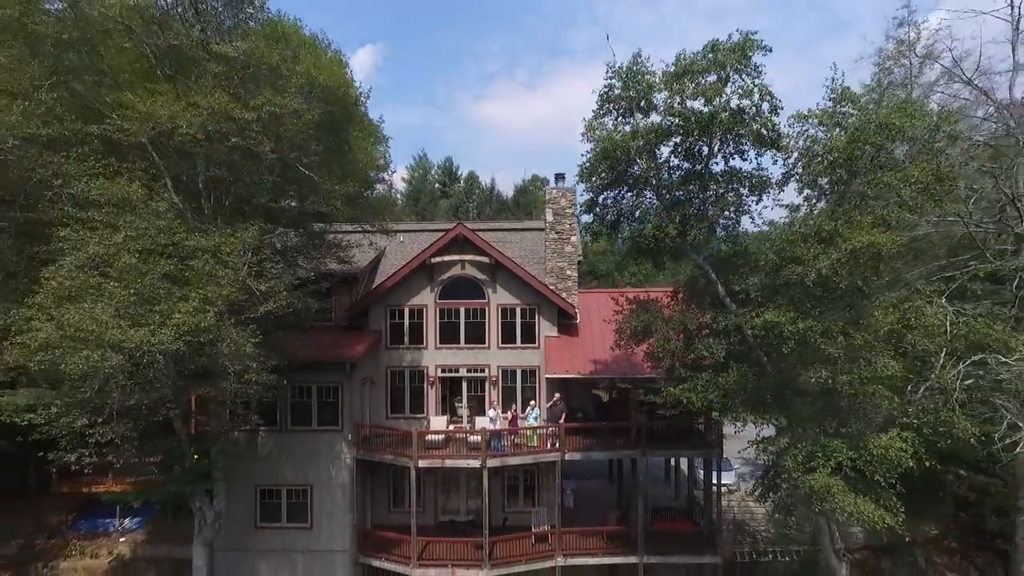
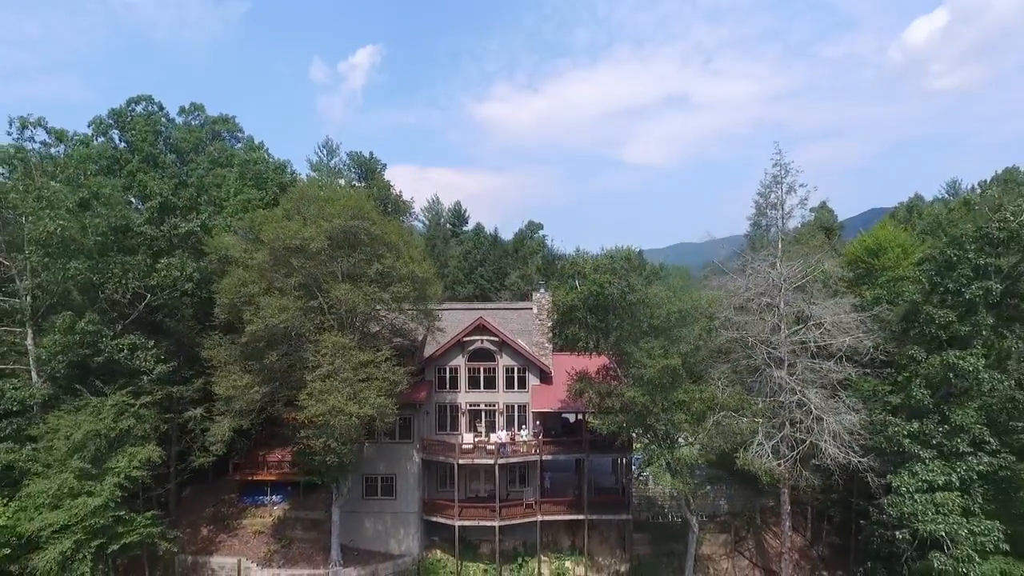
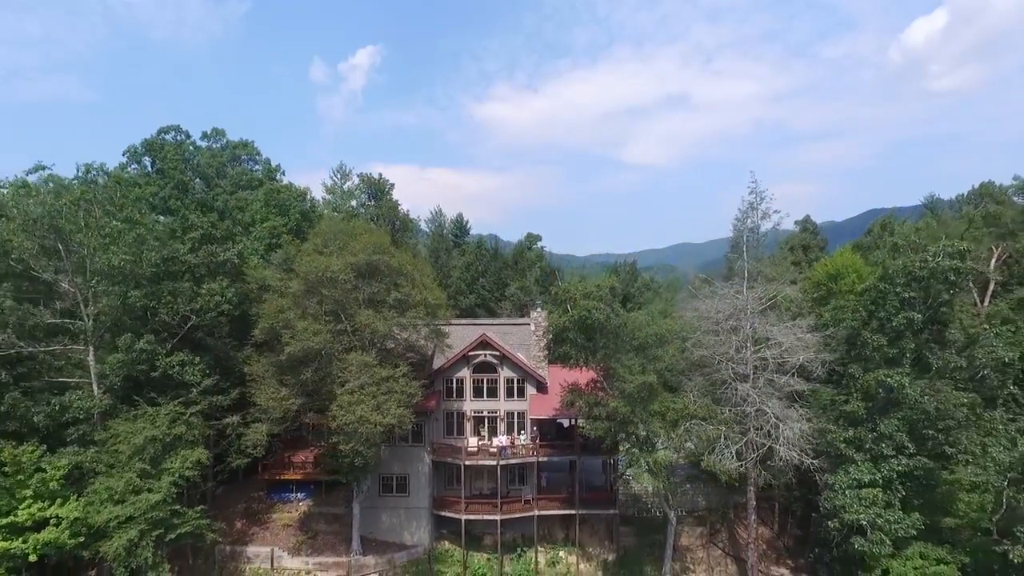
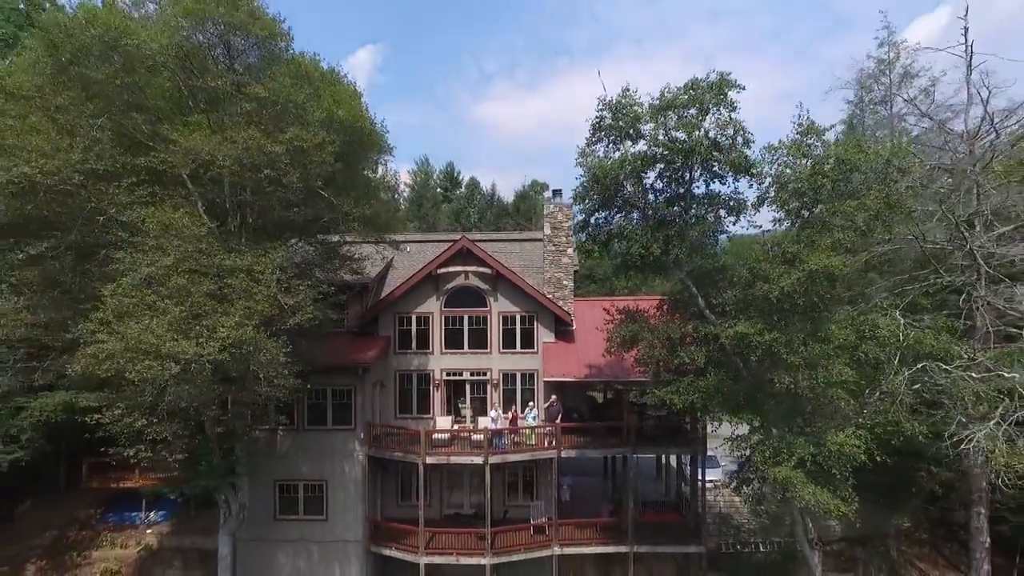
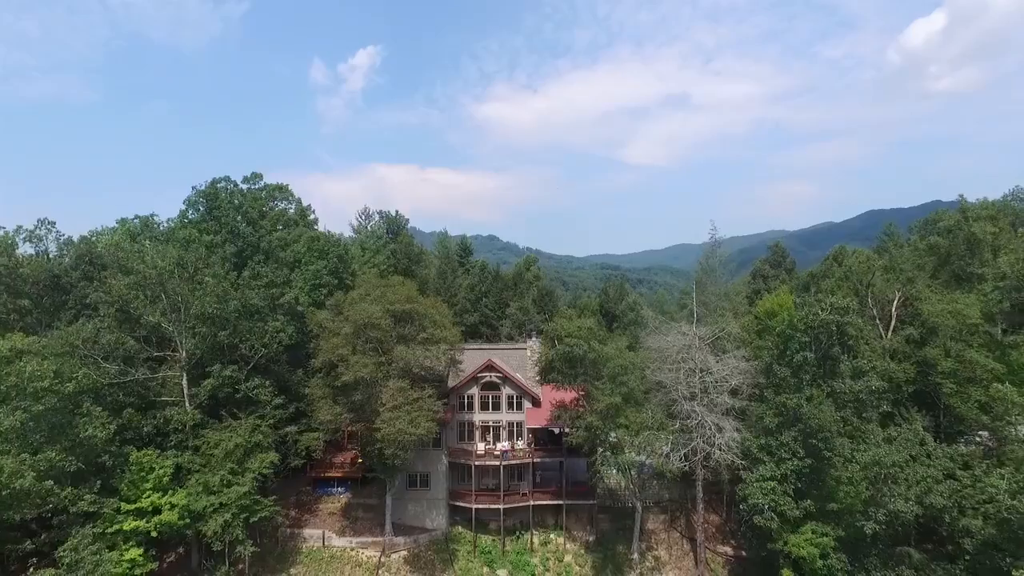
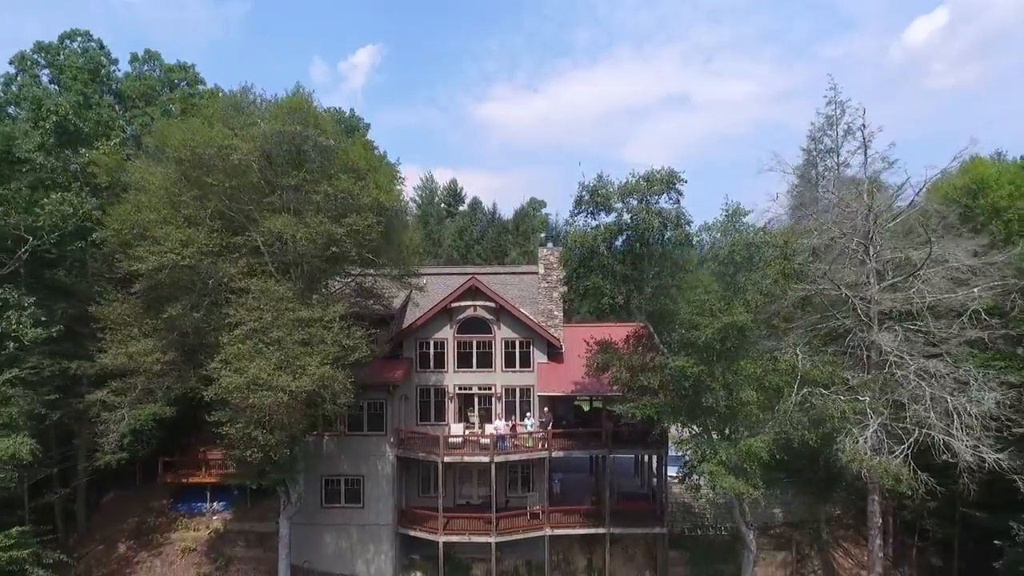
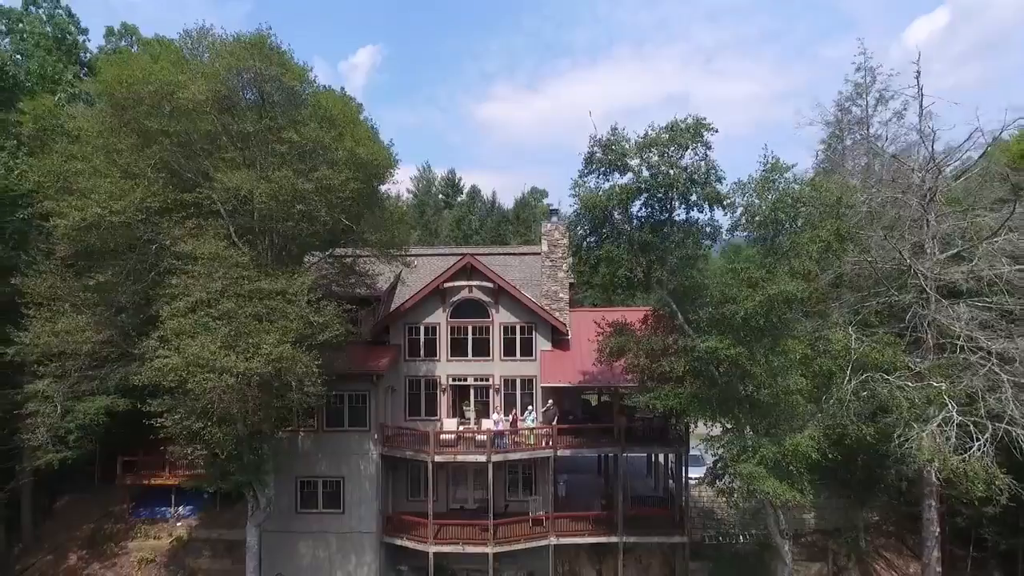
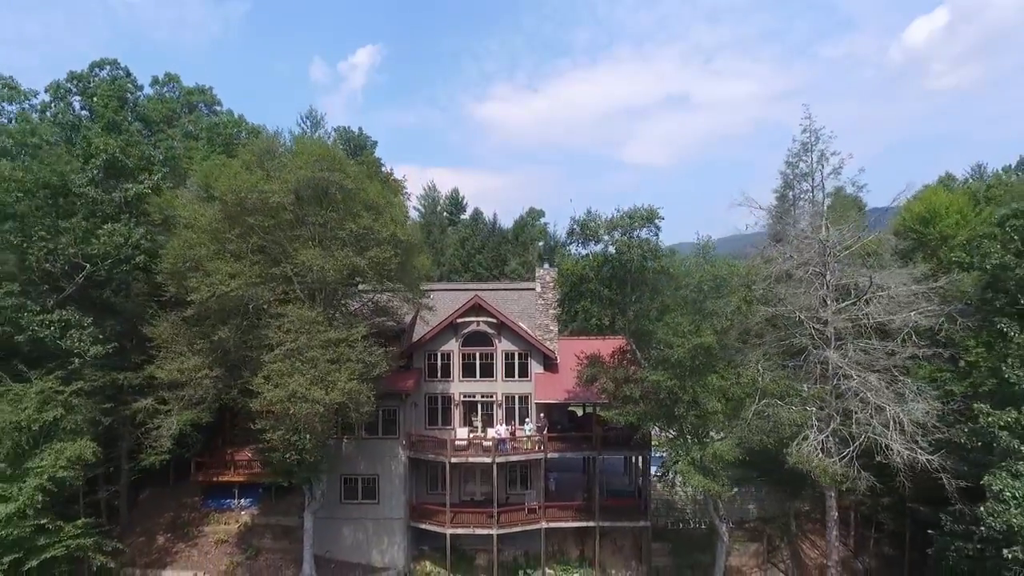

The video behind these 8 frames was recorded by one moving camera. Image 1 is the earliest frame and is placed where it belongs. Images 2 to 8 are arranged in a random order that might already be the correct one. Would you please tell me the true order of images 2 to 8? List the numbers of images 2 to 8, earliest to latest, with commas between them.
4, 7, 6, 8, 2, 3, 5
